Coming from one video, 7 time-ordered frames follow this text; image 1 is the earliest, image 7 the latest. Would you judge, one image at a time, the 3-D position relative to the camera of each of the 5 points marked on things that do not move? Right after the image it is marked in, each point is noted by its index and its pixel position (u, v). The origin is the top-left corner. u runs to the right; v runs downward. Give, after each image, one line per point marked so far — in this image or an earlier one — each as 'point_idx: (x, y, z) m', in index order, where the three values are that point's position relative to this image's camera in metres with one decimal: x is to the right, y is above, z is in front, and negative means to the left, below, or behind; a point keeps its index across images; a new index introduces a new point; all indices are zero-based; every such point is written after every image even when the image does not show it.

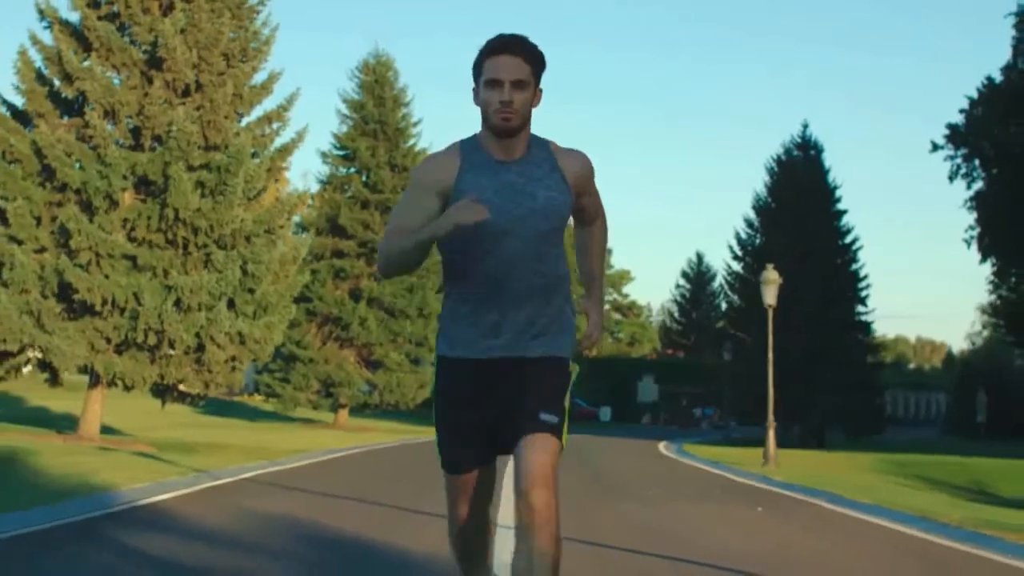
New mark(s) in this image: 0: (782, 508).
0: (+3.2, -2.5, +16.0) m
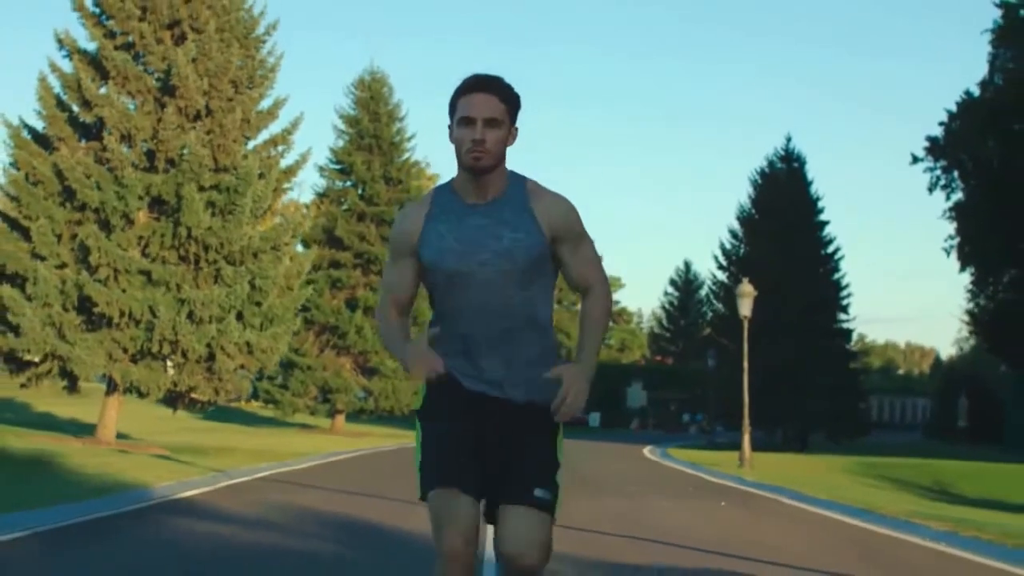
0: (+3.1, -2.7, +17.7) m
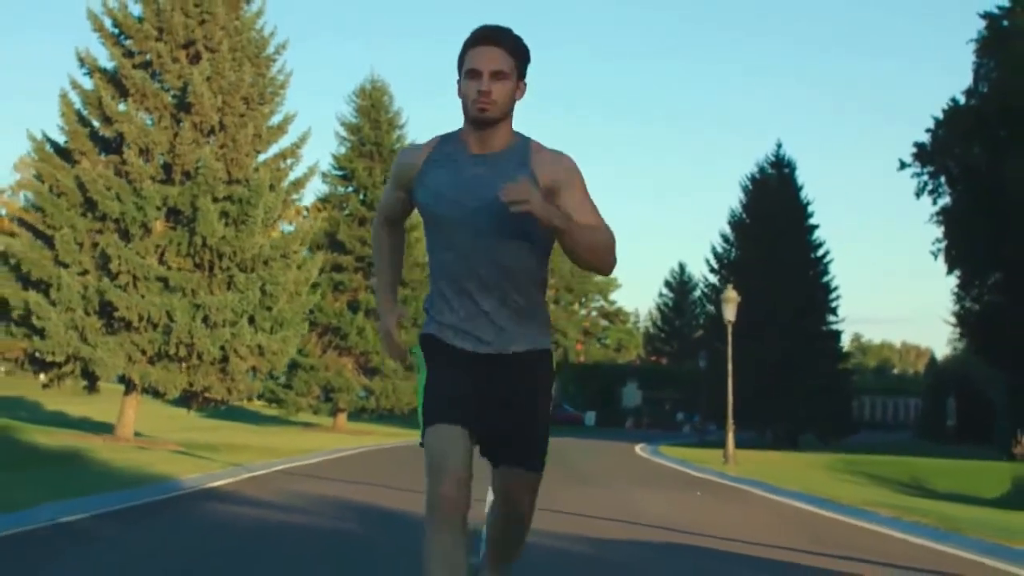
0: (+3.0, -2.8, +19.2) m
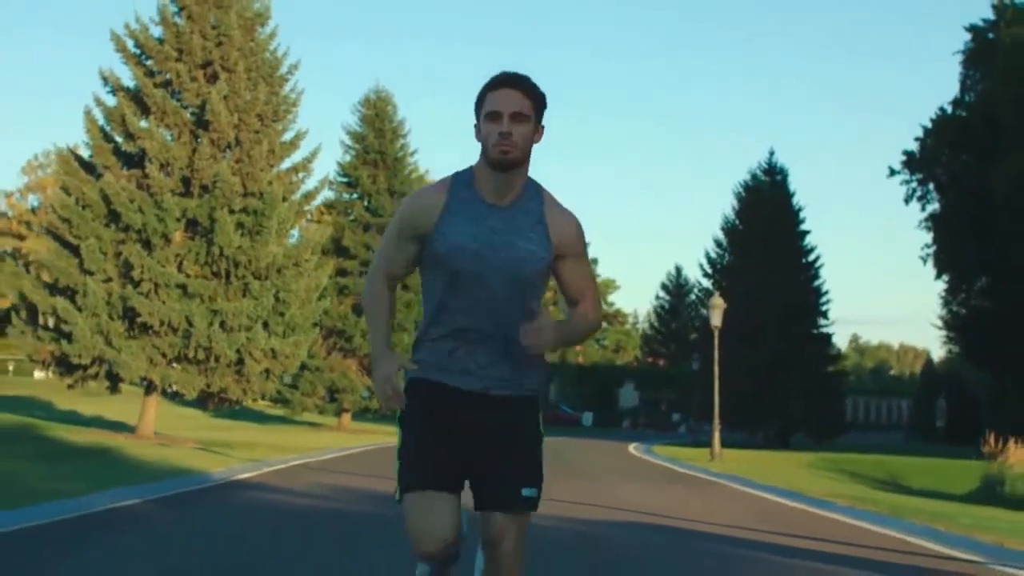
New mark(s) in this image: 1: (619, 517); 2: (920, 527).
0: (+3.0, -3.0, +20.9) m
1: (+1.2, -2.5, +15.5) m
2: (+4.1, -2.4, +14.3) m
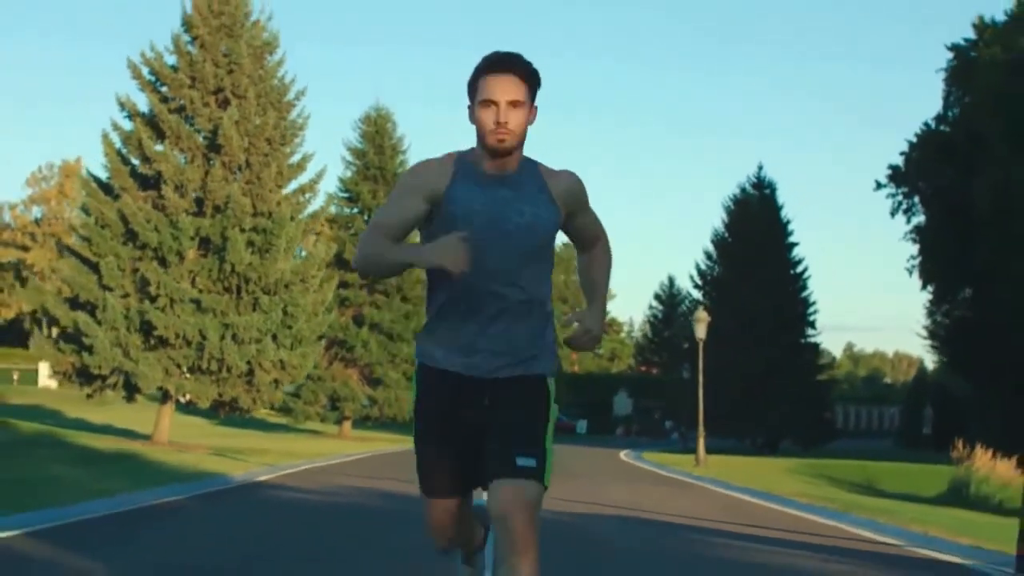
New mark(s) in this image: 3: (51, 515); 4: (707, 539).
0: (+2.9, -3.3, +22.5) m
1: (+1.1, -2.8, +17.2) m
2: (+4.1, -2.7, +16.0) m
3: (-5.0, -2.5, +15.4) m
4: (+2.0, -2.6, +14.5) m
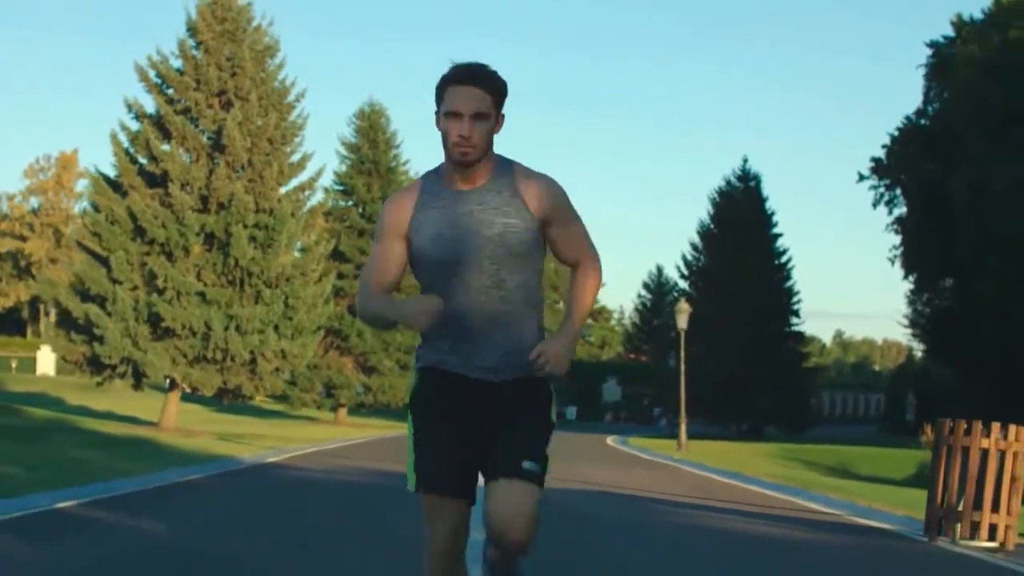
0: (+2.8, -3.2, +24.1) m
1: (+1.0, -2.8, +18.7) m
2: (+3.9, -2.6, +17.5) m
3: (-5.2, -2.5, +16.9) m
4: (+1.9, -2.6, +16.1) m
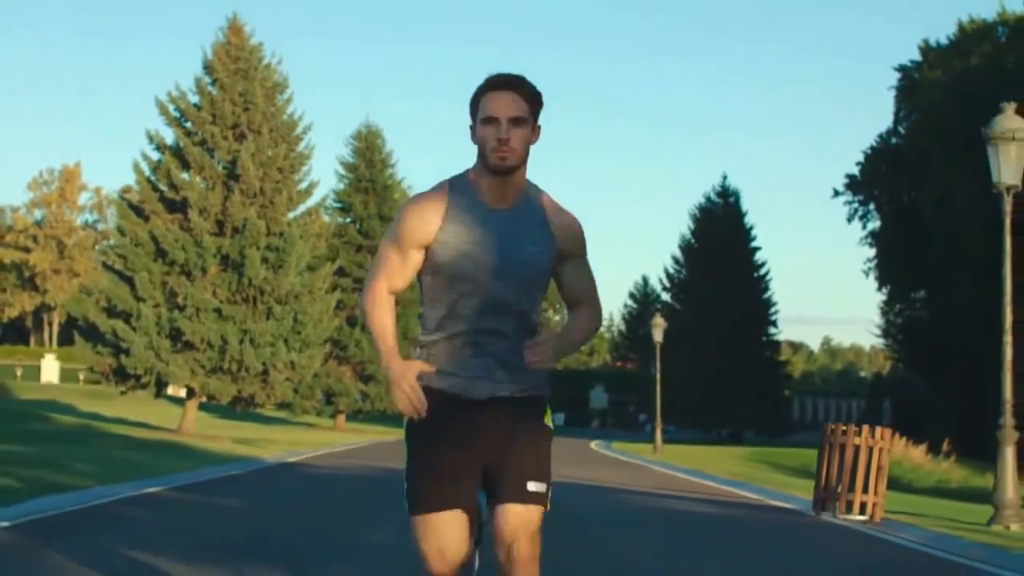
0: (+2.5, -3.6, +27.1) m
1: (+0.8, -3.1, +21.8) m
2: (+3.8, -3.0, +20.6) m
3: (-5.3, -2.8, +19.9) m
4: (+1.8, -2.9, +19.1) m
